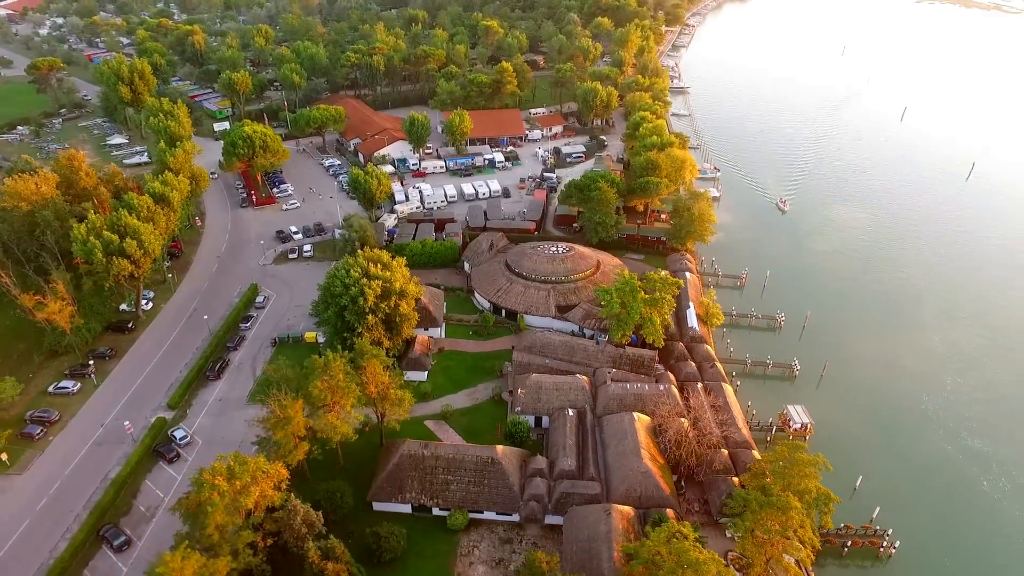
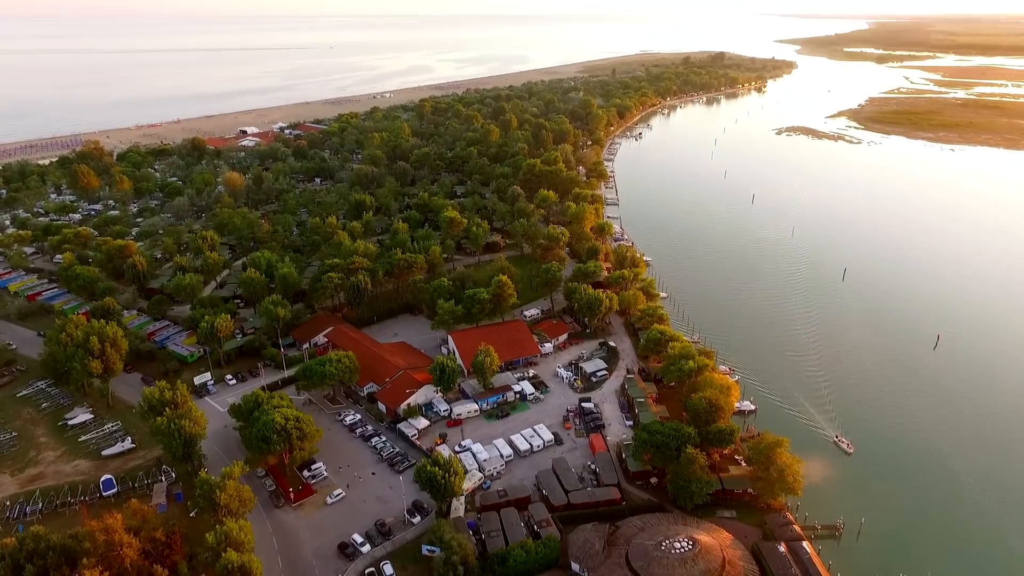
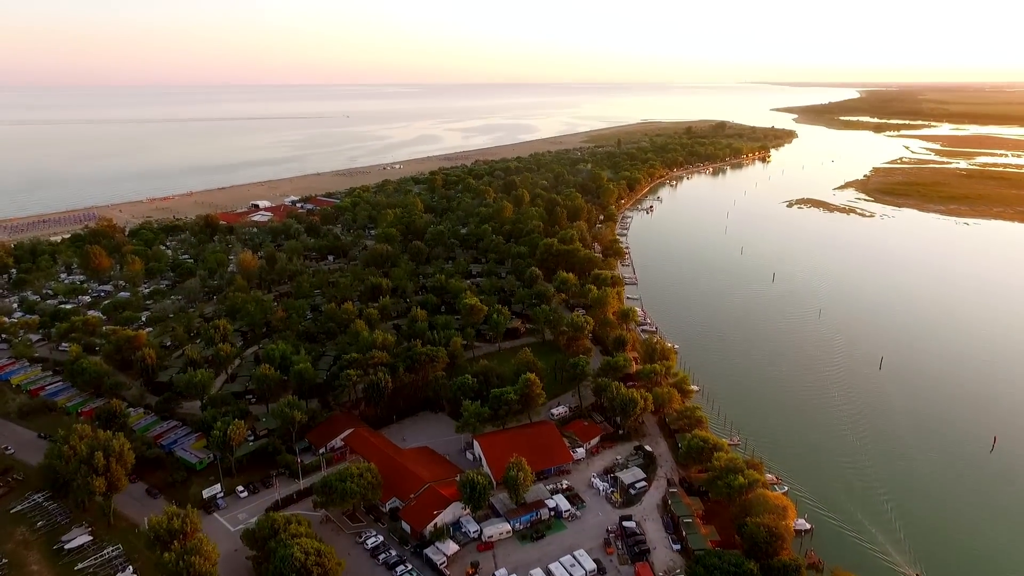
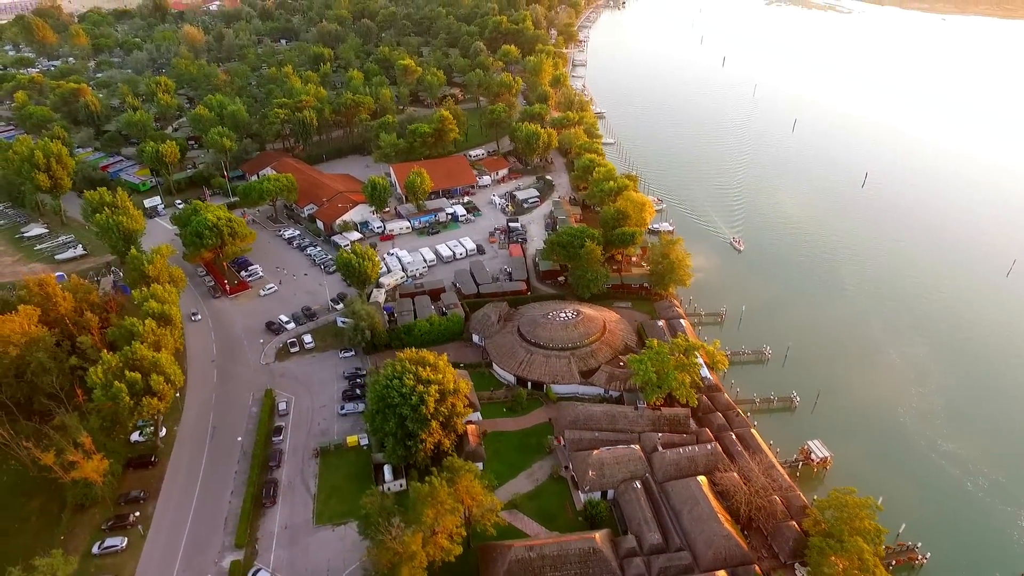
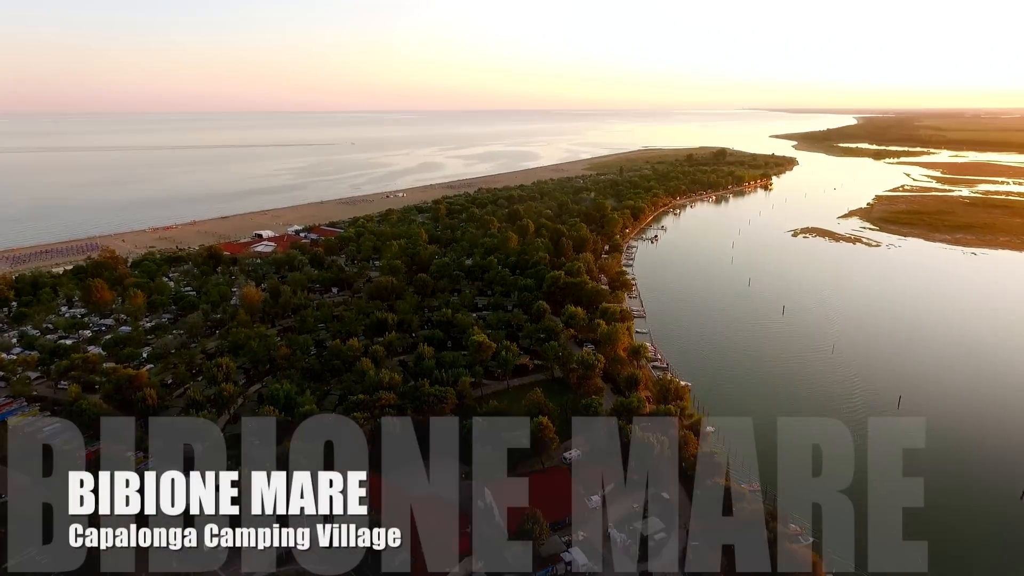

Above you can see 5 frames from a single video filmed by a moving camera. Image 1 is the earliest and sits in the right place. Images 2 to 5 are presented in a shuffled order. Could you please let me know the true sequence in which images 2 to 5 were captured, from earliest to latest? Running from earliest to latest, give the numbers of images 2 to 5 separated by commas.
4, 2, 3, 5
